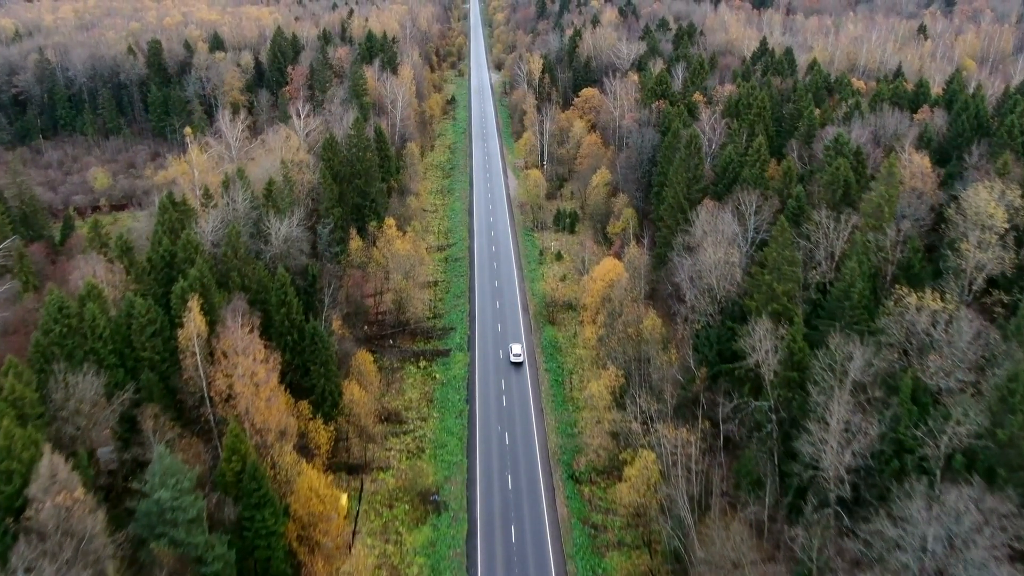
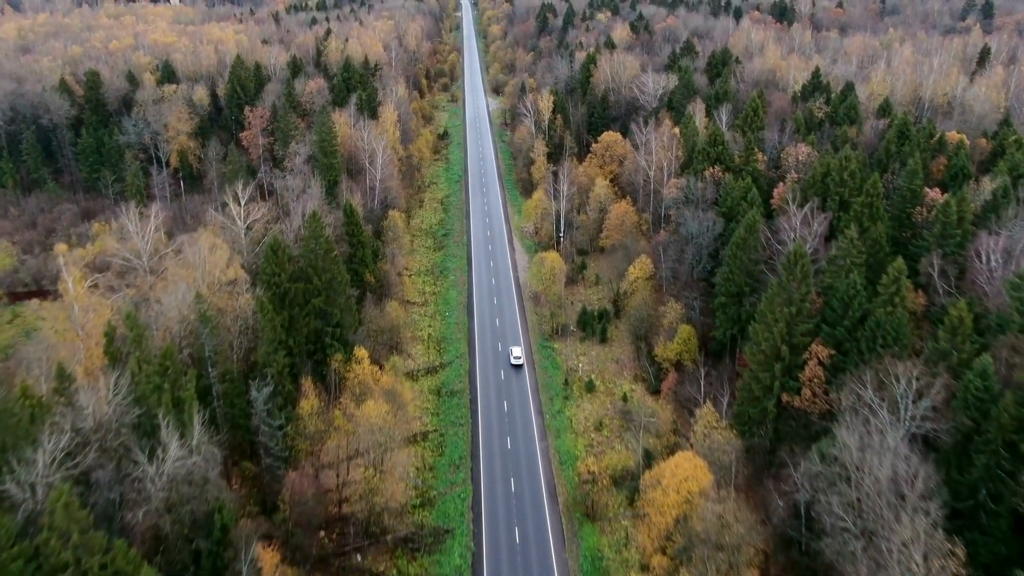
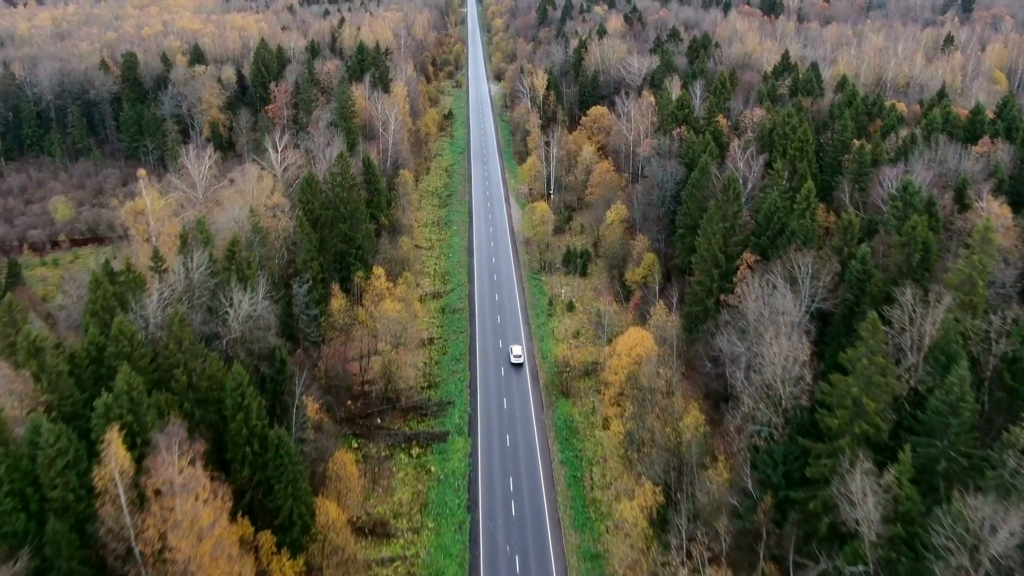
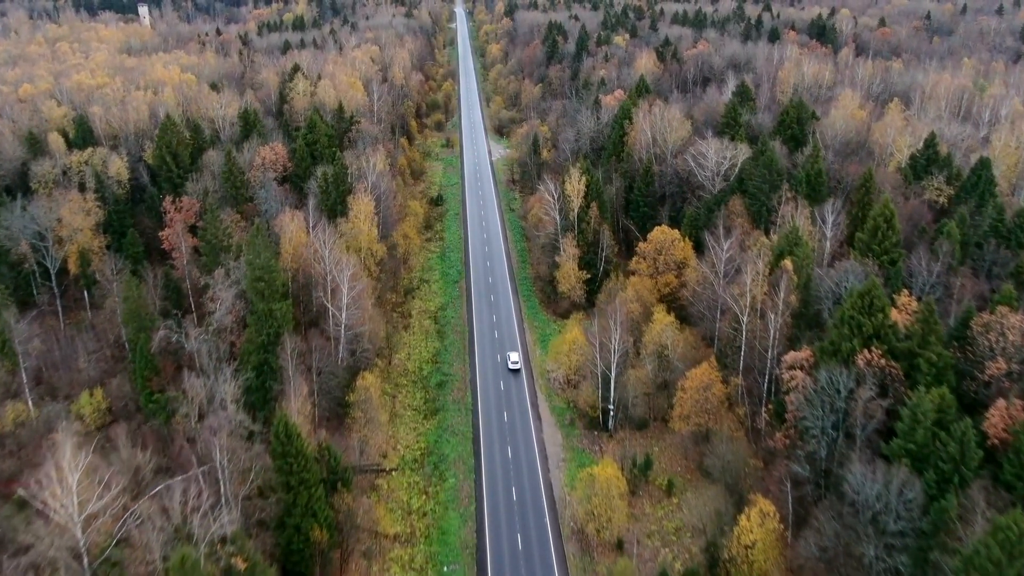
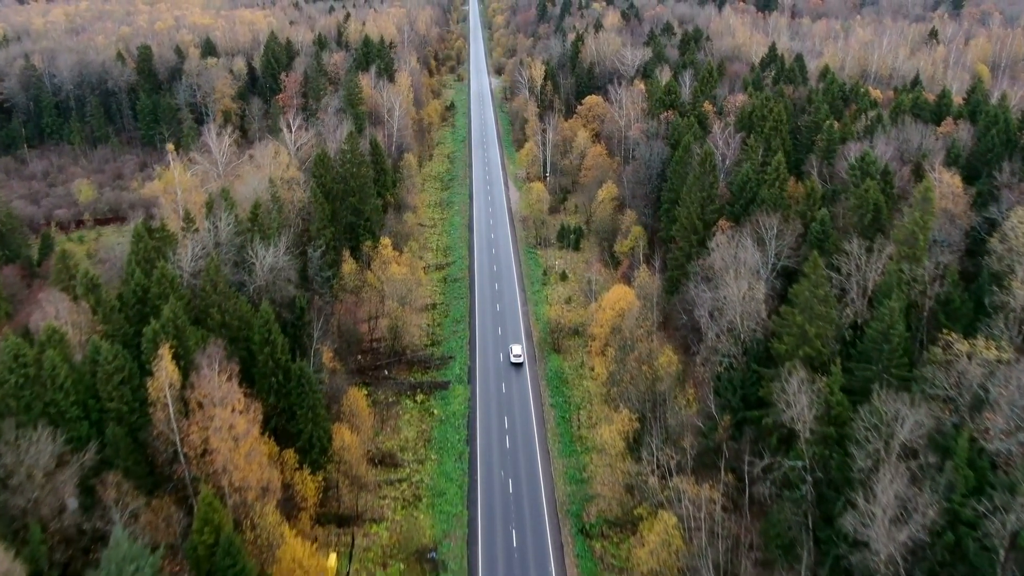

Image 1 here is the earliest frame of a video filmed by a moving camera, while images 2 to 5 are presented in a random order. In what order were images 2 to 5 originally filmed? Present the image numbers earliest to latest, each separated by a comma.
5, 3, 2, 4
